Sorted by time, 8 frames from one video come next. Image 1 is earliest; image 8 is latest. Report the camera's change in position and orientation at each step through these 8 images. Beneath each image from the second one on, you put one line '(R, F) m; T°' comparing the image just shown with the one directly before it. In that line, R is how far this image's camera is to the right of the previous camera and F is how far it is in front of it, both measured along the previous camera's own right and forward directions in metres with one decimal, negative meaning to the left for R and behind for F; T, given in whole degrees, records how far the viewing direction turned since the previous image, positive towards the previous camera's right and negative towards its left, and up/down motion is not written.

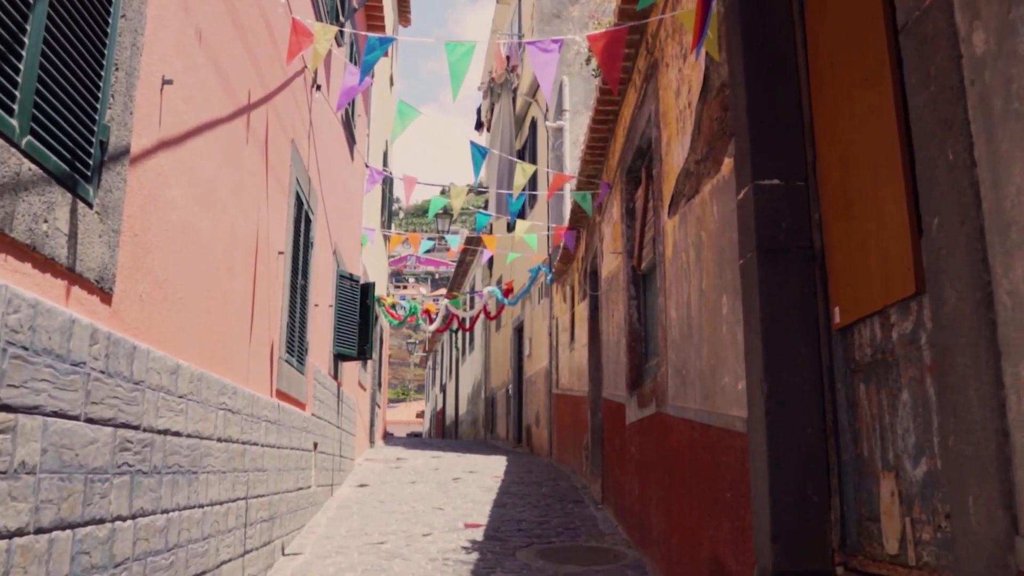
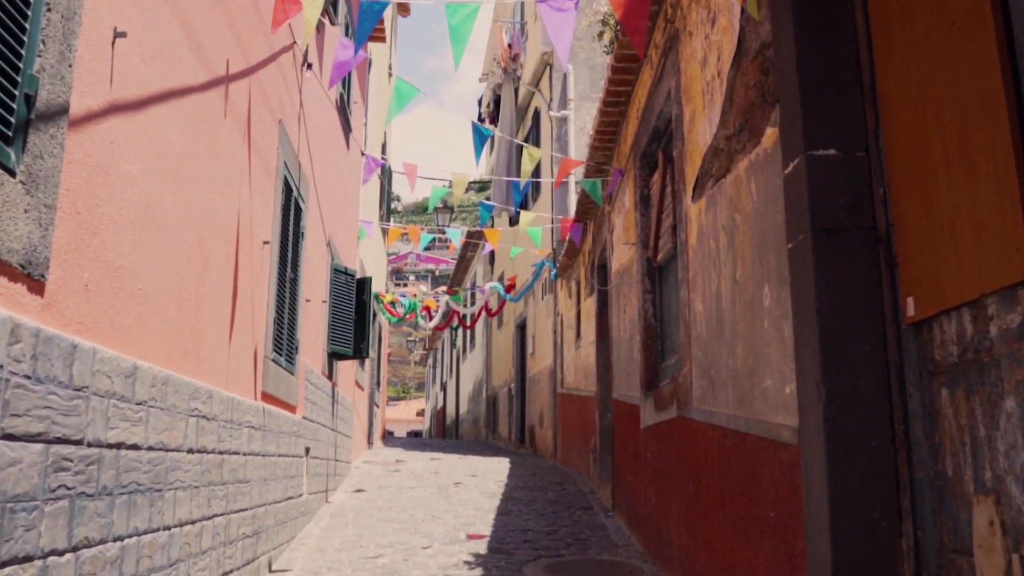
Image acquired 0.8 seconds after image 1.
(-0.1, +0.5) m; 0°
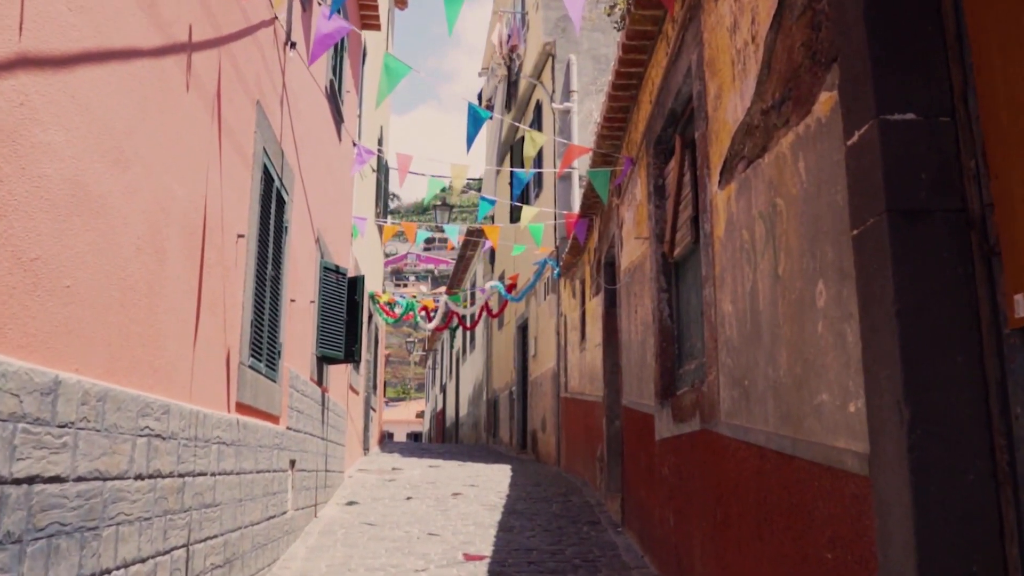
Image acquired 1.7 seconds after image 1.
(0.0, +0.6) m; 0°
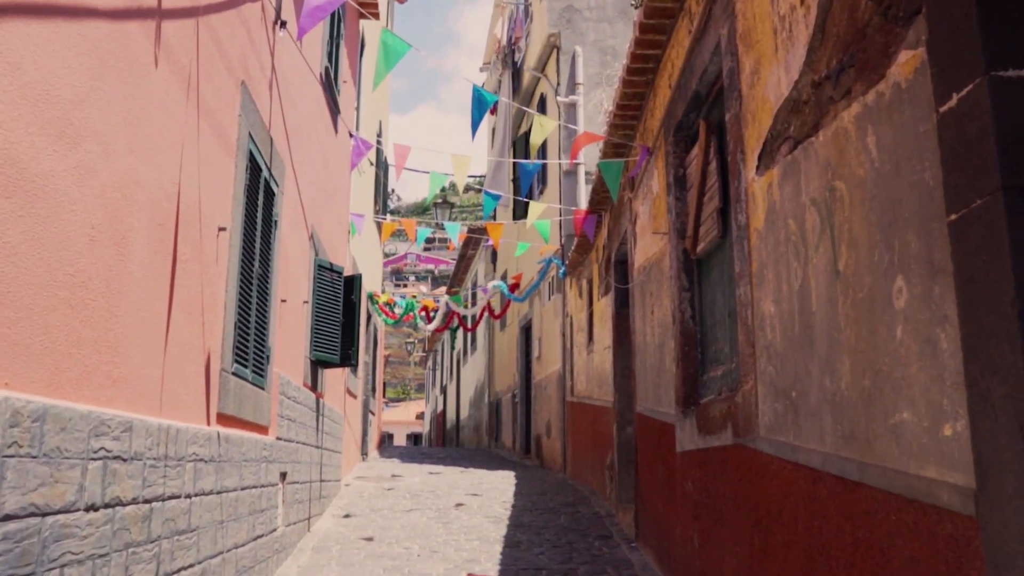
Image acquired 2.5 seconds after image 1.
(-0.1, +0.5) m; 0°
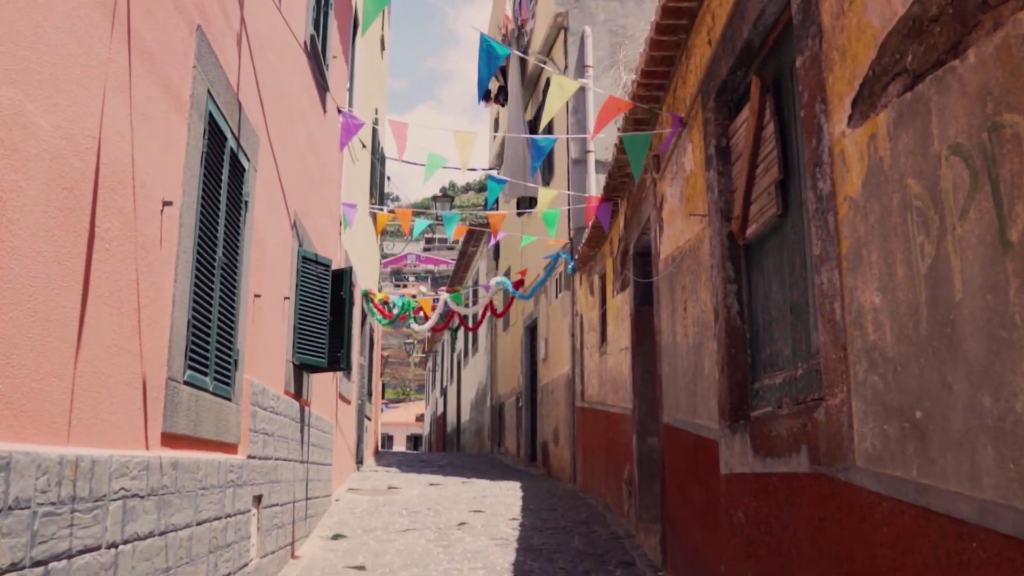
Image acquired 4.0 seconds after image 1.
(-0.1, +0.9) m; 0°
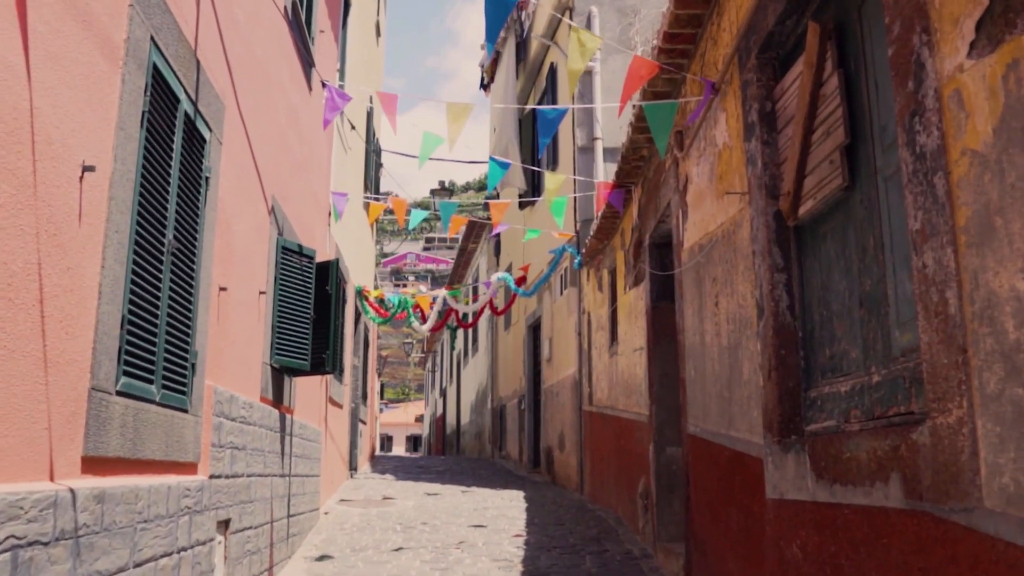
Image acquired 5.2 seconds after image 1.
(0.0, +0.7) m; 0°
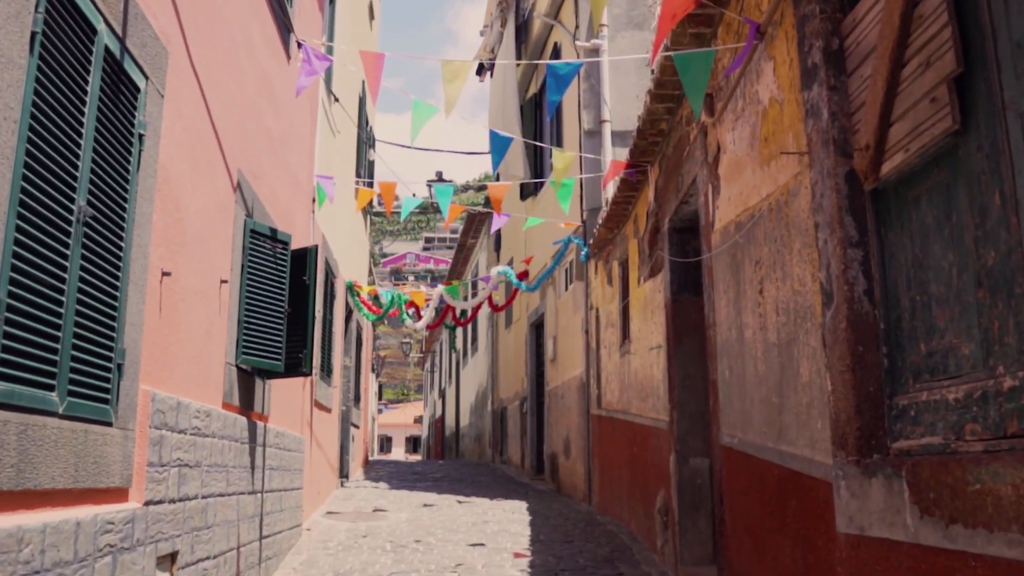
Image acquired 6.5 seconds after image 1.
(0.0, +0.8) m; 0°
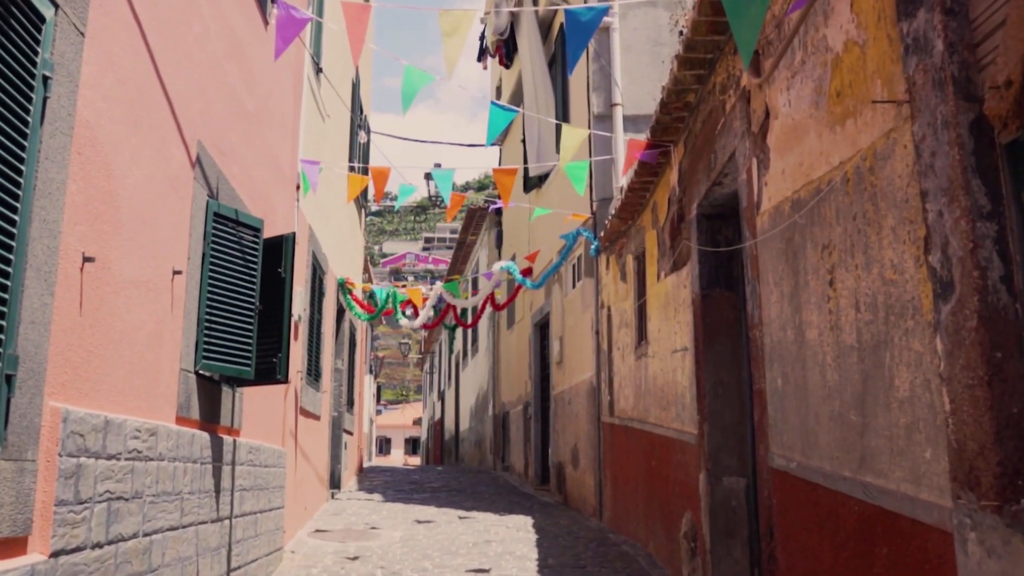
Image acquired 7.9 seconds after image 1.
(-0.1, +0.8) m; 0°
